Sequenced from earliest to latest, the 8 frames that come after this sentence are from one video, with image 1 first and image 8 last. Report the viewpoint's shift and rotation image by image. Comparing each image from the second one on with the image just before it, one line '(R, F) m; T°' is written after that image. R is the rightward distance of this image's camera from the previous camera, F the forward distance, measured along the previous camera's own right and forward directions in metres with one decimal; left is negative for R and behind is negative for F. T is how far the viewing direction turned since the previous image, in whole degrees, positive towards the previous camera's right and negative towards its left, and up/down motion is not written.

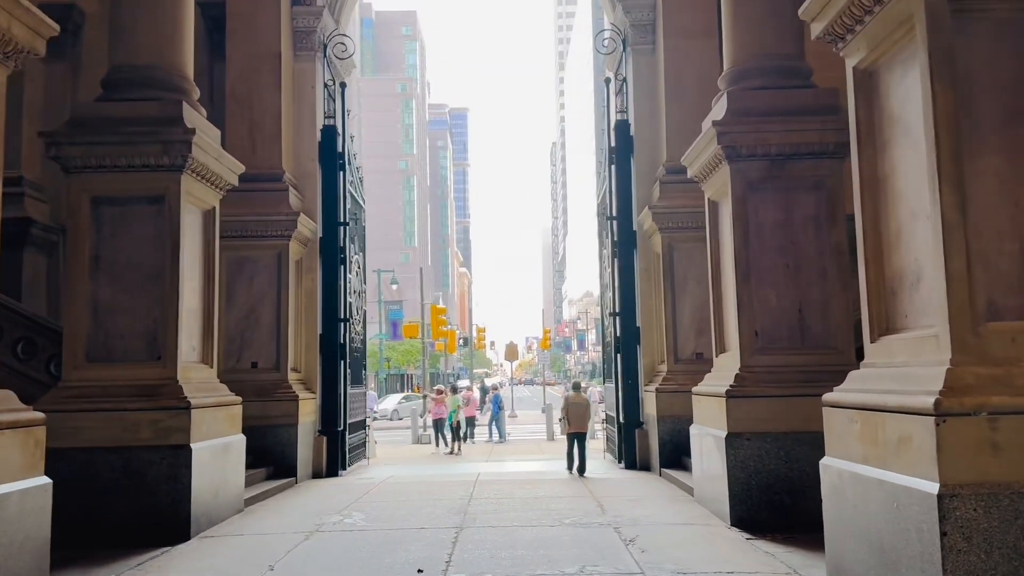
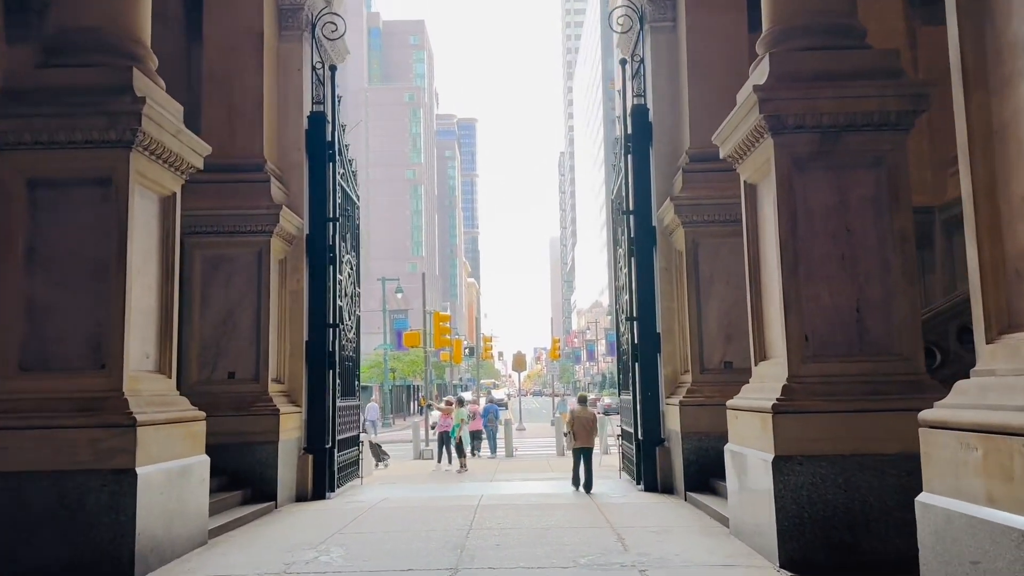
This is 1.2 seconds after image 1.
(0.0, +1.3) m; -1°
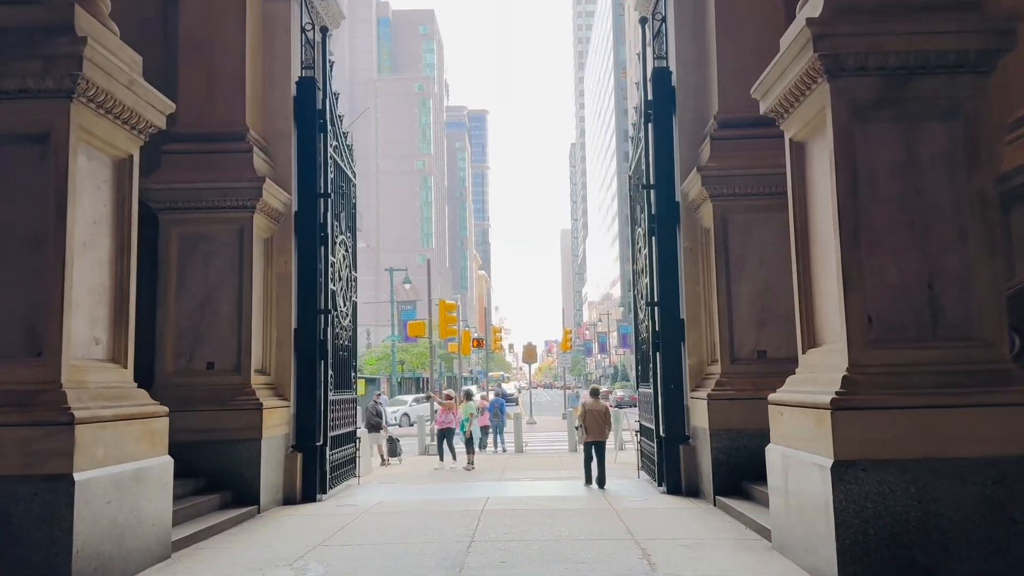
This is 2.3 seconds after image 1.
(0.0, +1.1) m; -1°
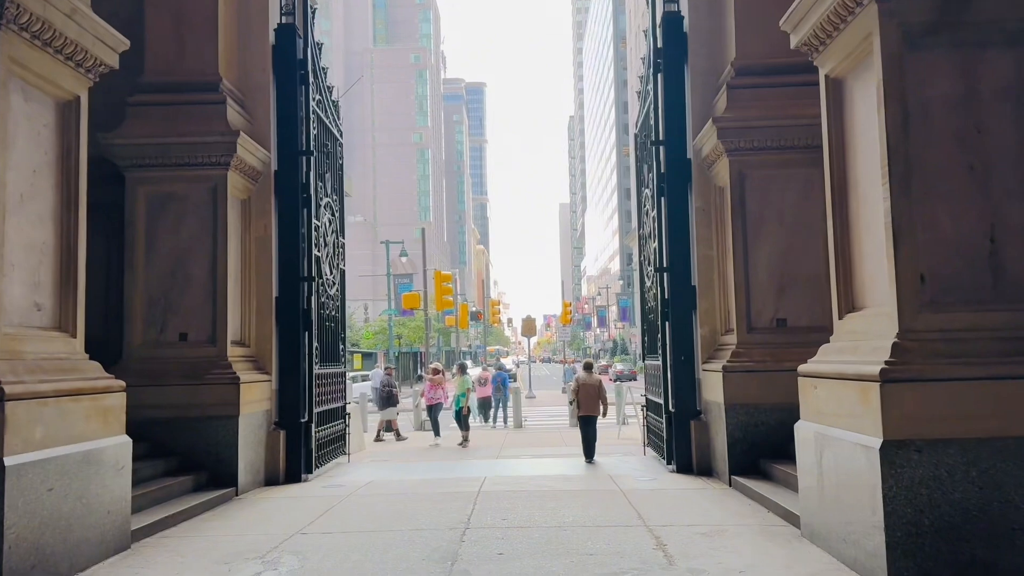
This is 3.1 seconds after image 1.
(0.0, +0.8) m; 0°
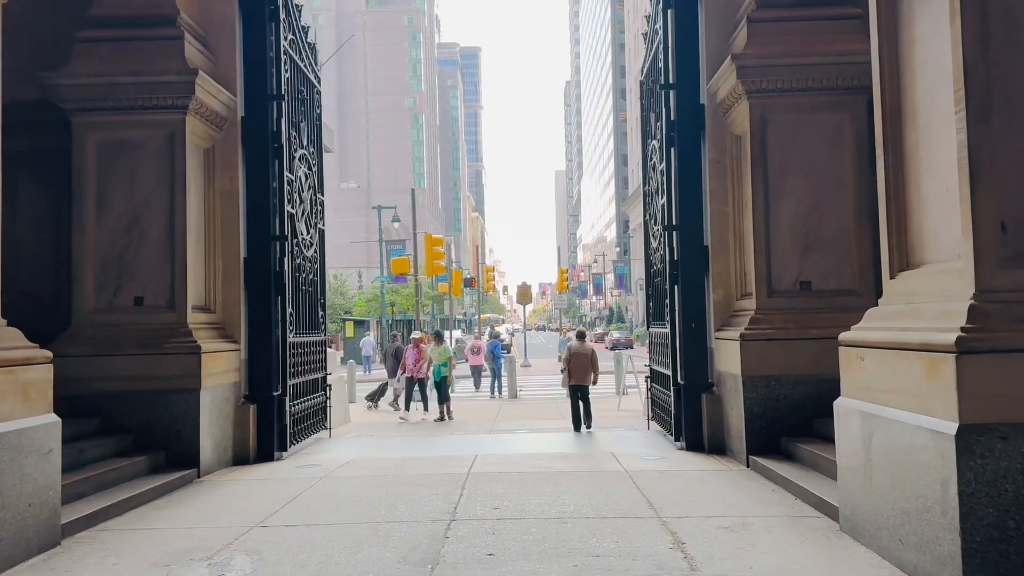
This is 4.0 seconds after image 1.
(0.0, +0.9) m; 0°
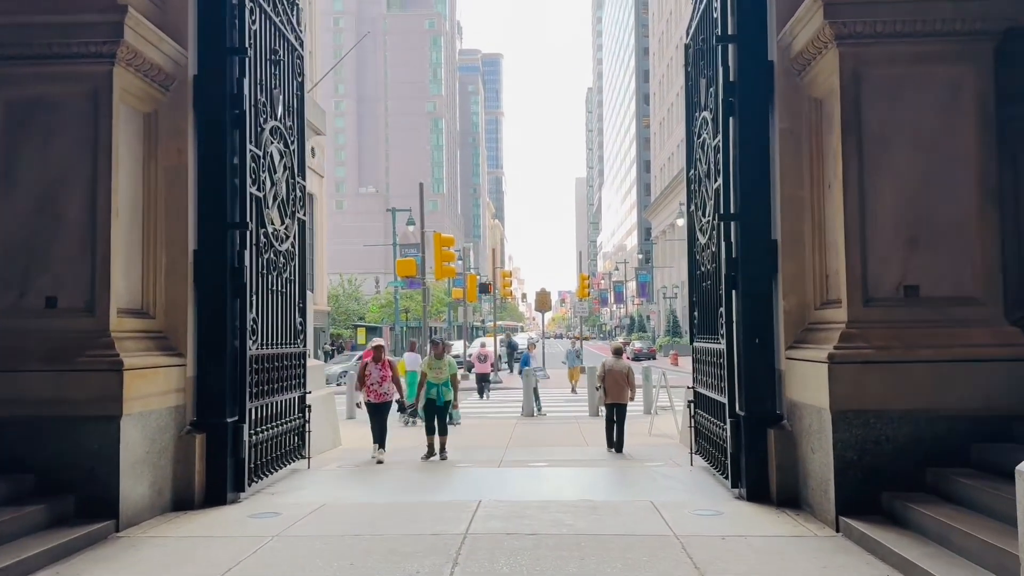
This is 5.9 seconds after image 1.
(0.0, +1.9) m; -1°
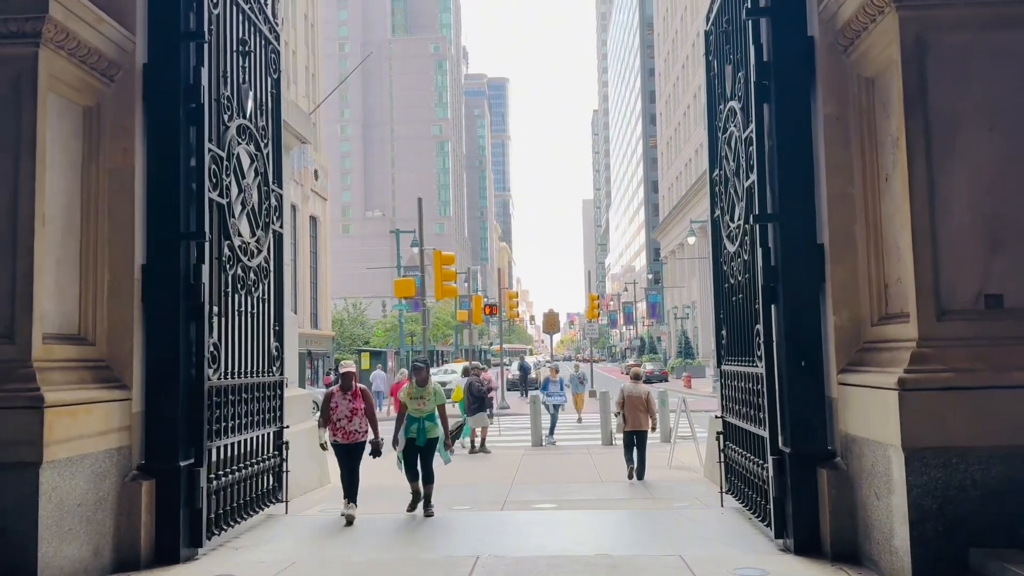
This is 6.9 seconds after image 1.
(+0.1, +1.1) m; -1°
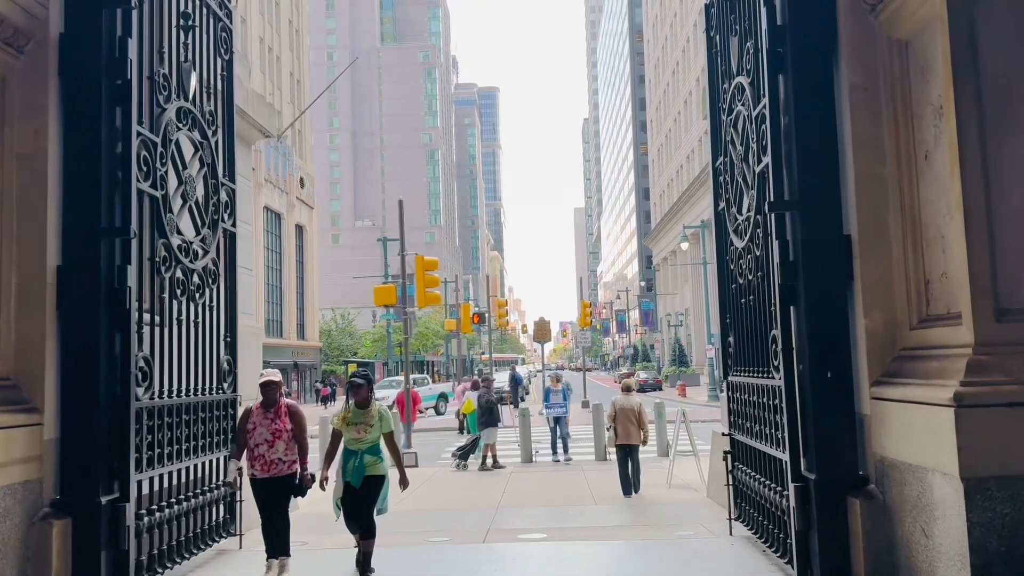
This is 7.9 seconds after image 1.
(+0.1, +0.9) m; +1°
